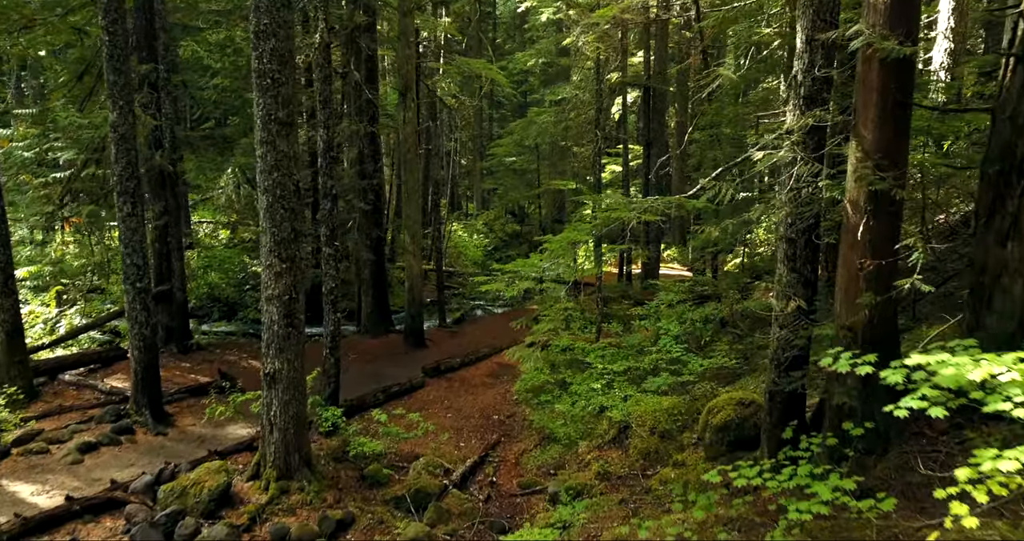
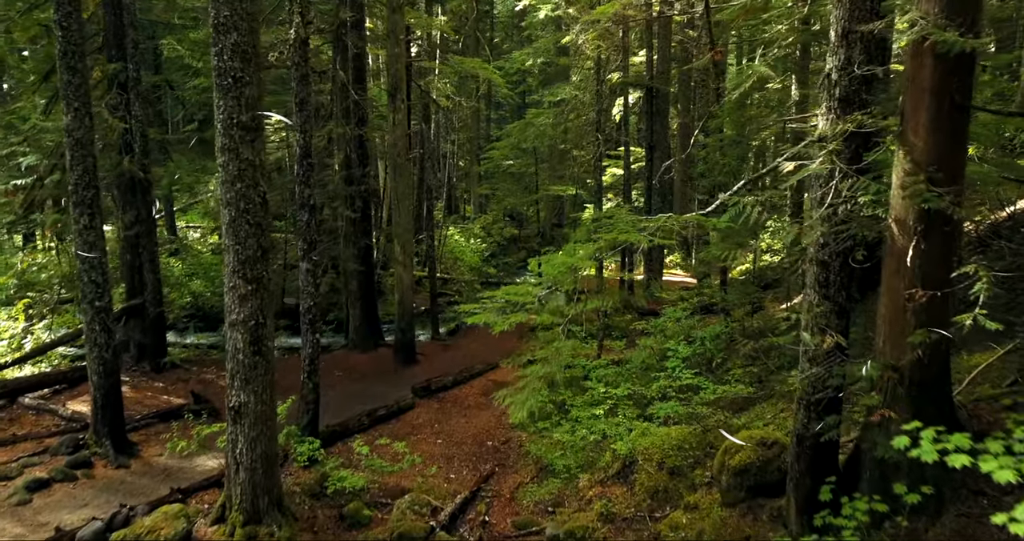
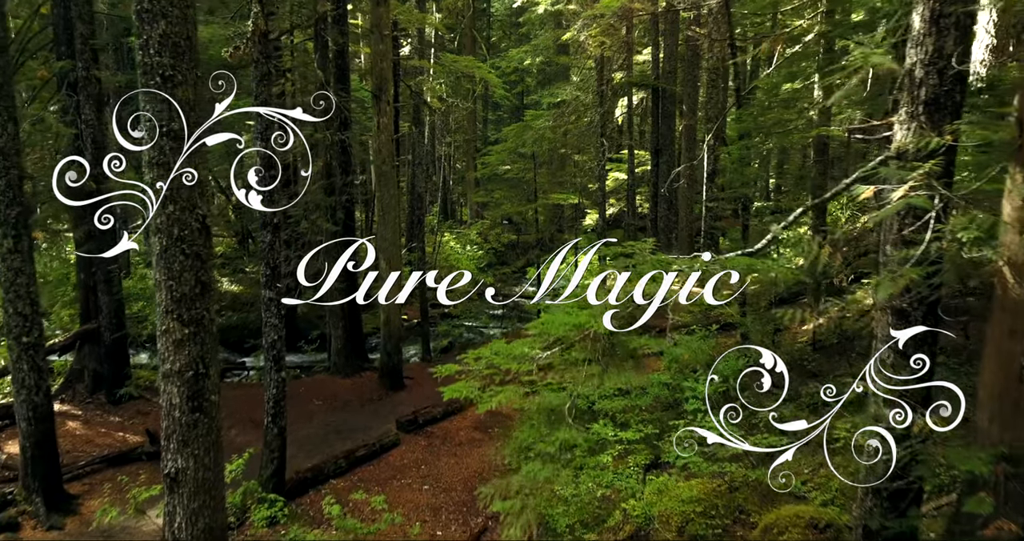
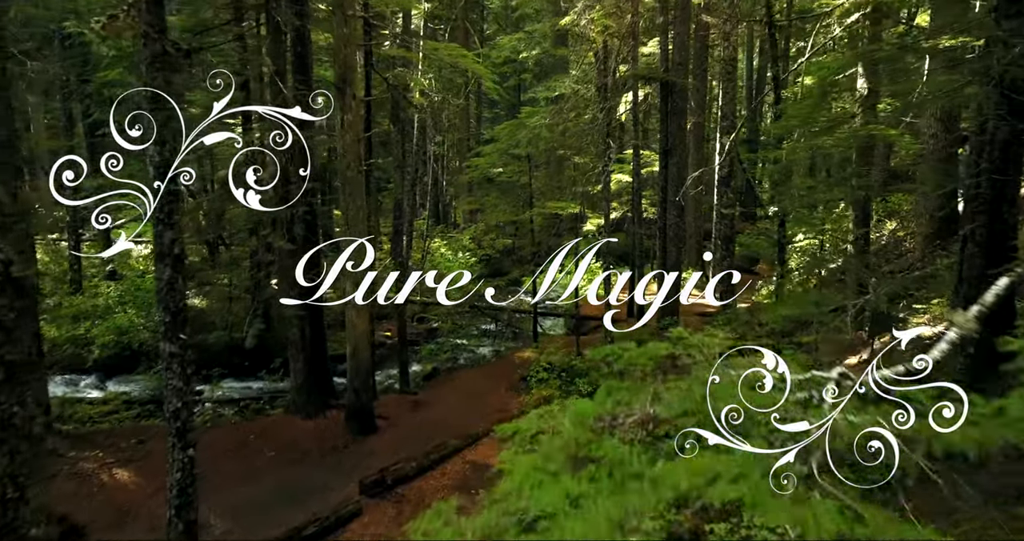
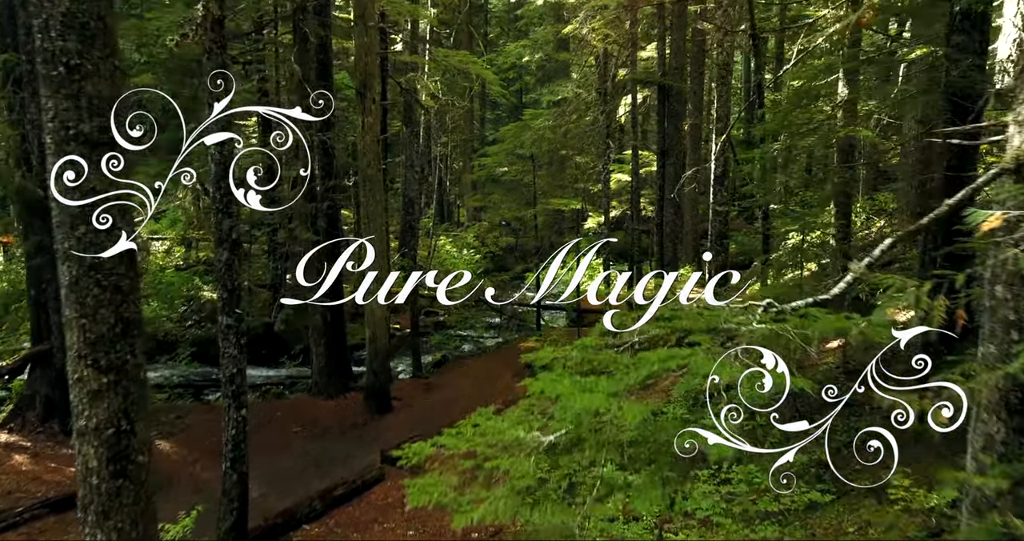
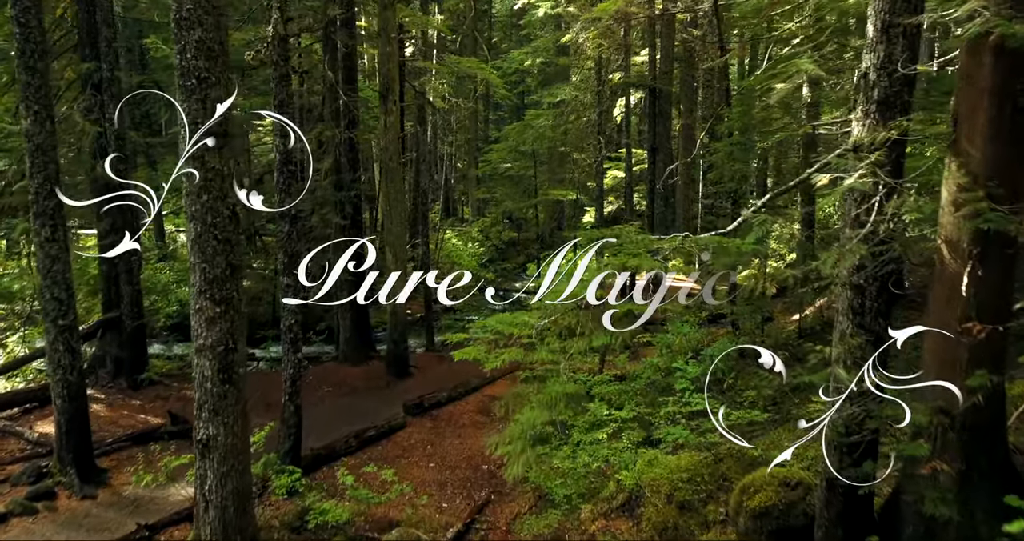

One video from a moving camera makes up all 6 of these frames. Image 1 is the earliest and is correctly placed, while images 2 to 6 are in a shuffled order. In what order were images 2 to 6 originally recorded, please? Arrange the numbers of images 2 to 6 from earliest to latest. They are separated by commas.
2, 6, 3, 5, 4
